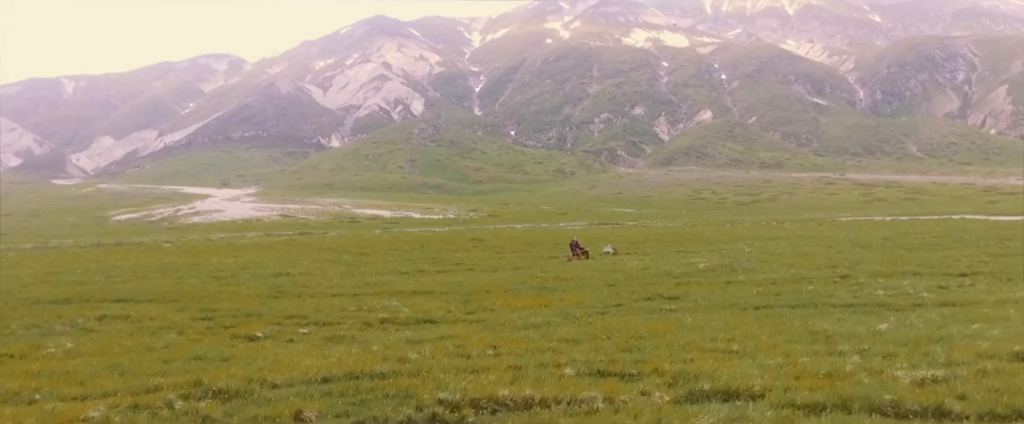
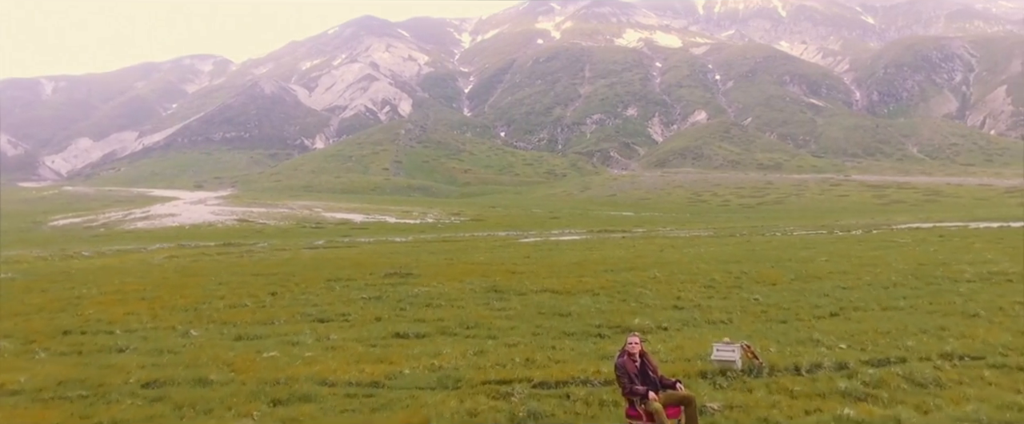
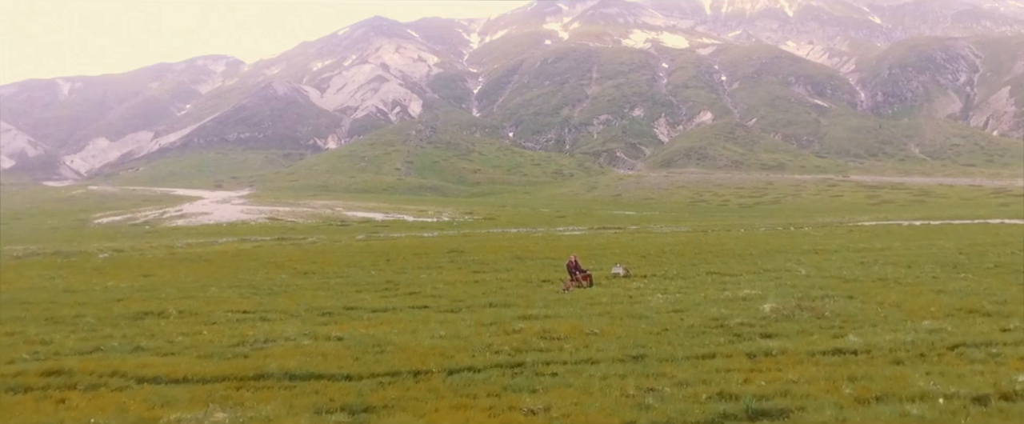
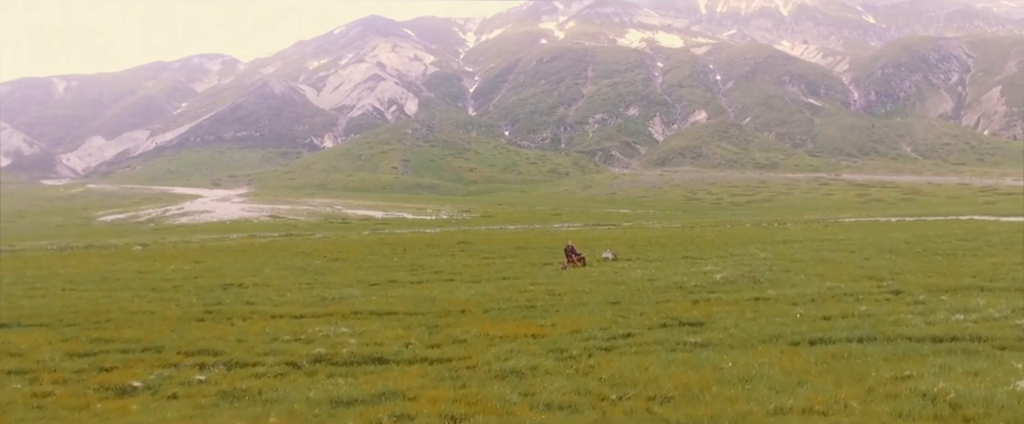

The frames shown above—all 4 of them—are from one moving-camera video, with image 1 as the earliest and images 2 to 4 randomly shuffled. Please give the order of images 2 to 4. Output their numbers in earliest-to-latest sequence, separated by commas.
4, 3, 2
